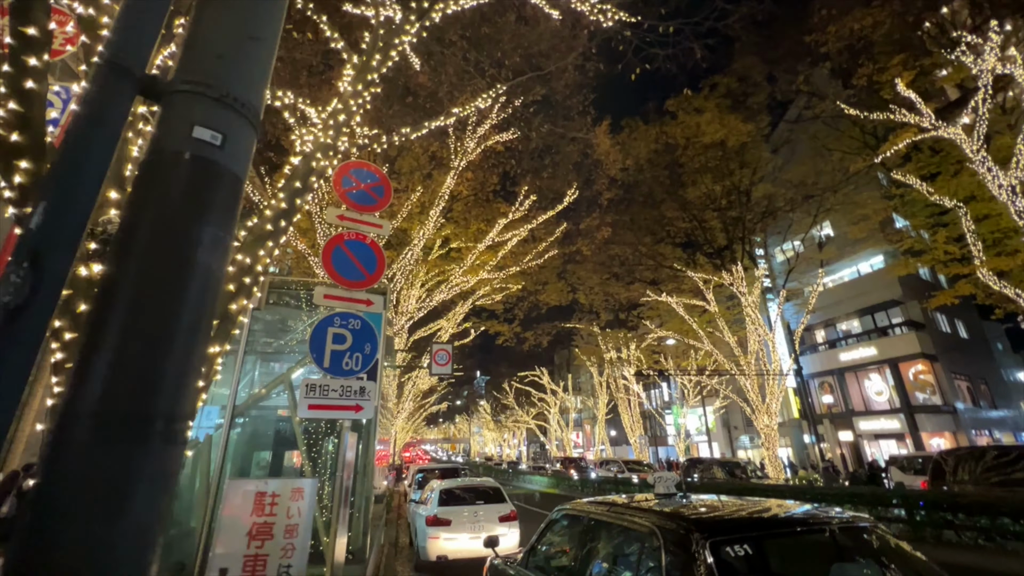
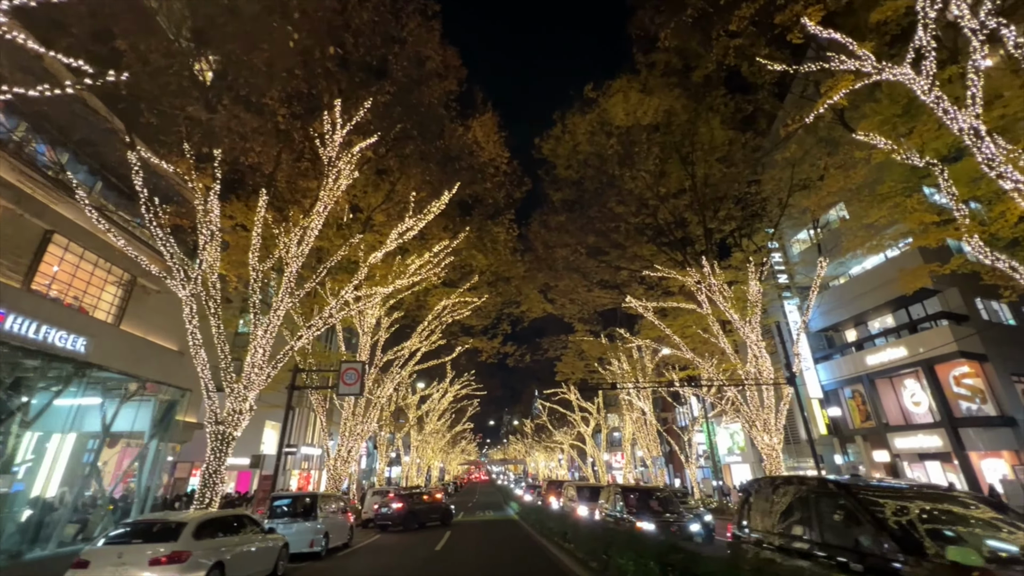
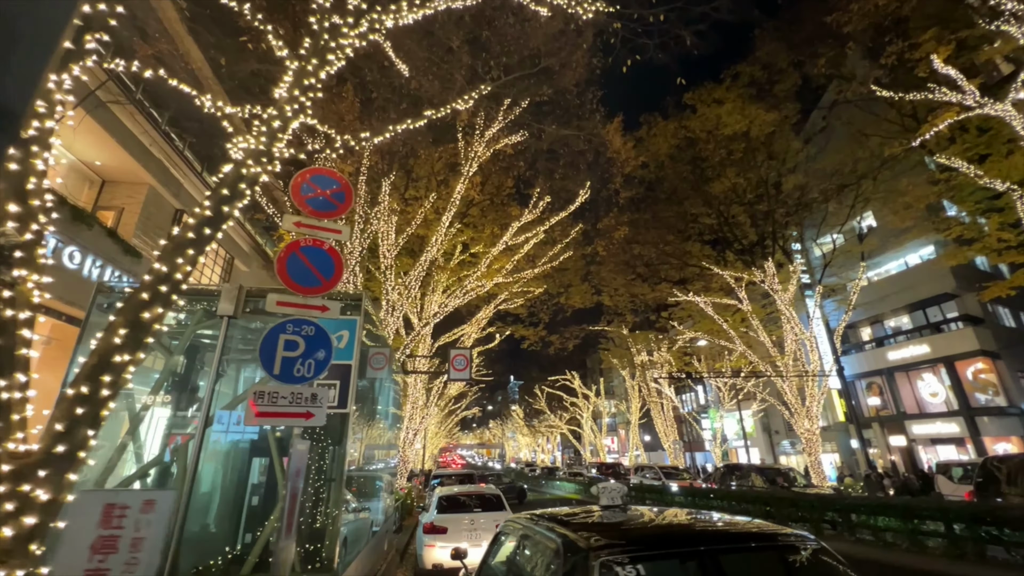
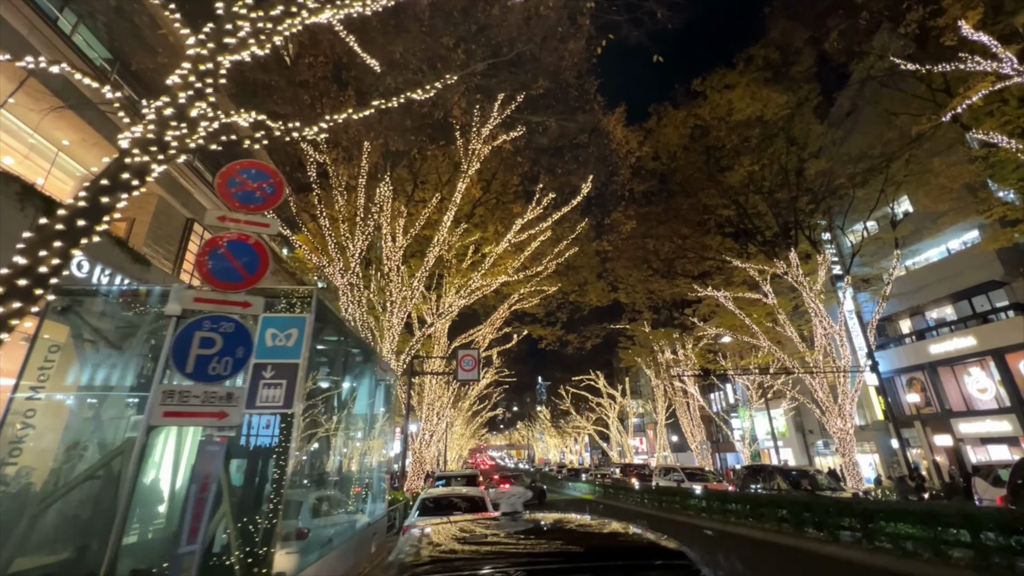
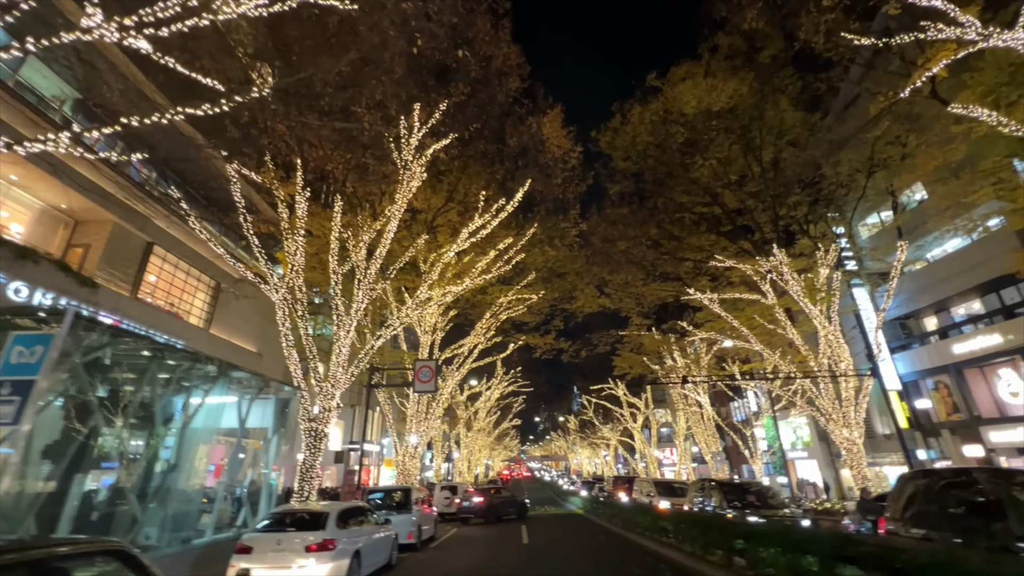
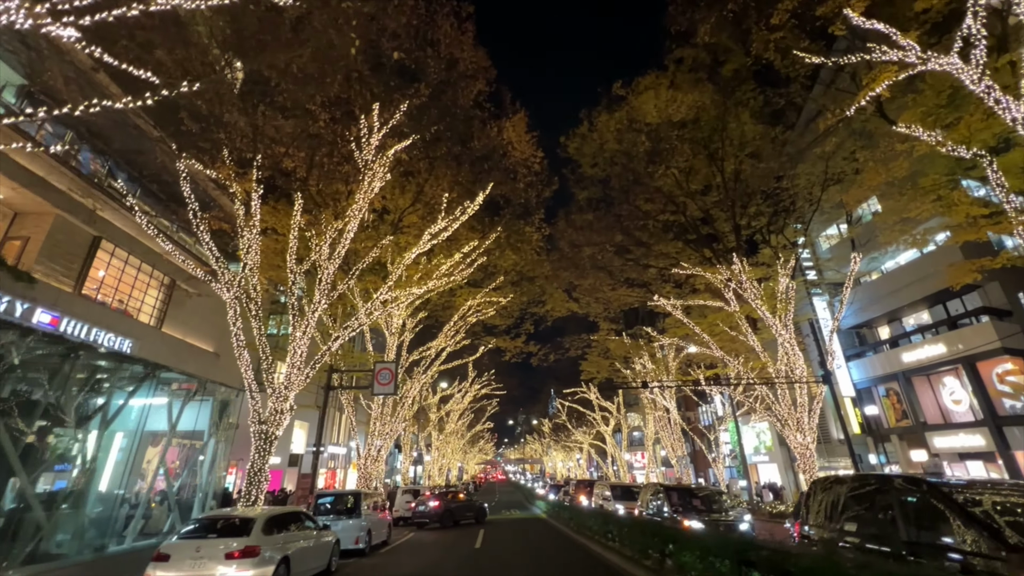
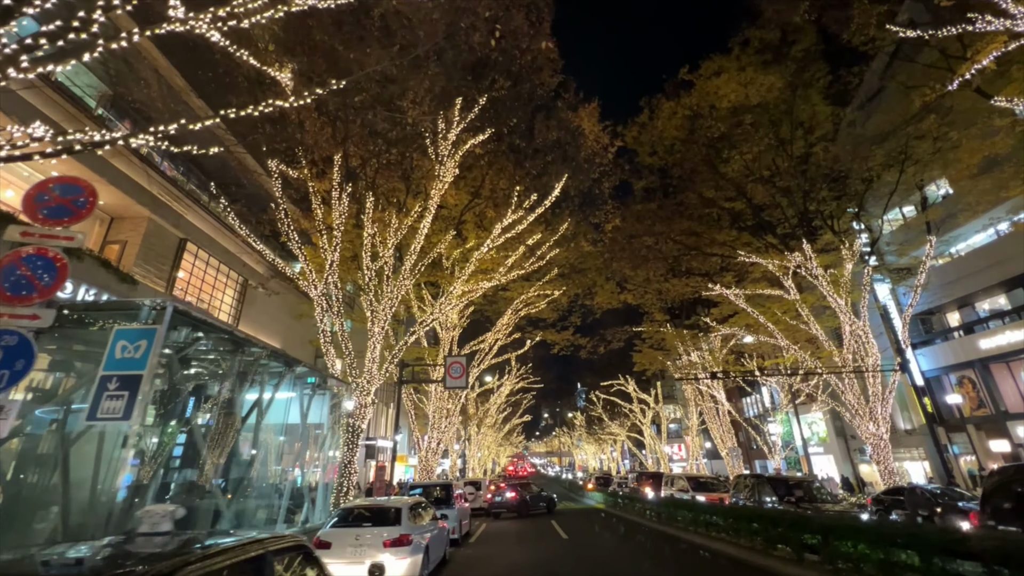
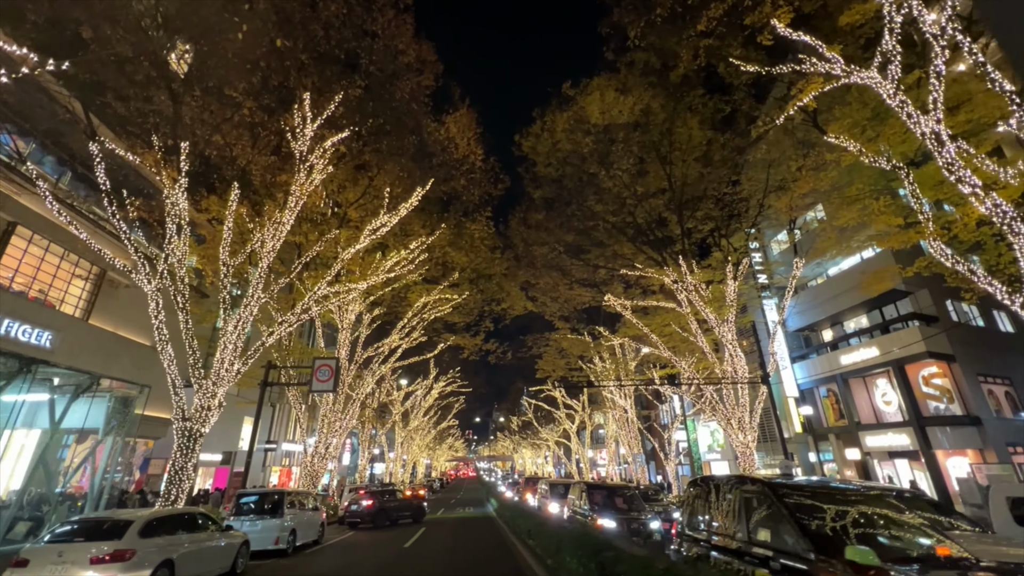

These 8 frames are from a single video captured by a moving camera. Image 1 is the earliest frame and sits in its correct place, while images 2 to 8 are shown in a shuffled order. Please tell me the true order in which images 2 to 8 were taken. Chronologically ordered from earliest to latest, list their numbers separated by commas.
3, 4, 7, 5, 6, 2, 8
